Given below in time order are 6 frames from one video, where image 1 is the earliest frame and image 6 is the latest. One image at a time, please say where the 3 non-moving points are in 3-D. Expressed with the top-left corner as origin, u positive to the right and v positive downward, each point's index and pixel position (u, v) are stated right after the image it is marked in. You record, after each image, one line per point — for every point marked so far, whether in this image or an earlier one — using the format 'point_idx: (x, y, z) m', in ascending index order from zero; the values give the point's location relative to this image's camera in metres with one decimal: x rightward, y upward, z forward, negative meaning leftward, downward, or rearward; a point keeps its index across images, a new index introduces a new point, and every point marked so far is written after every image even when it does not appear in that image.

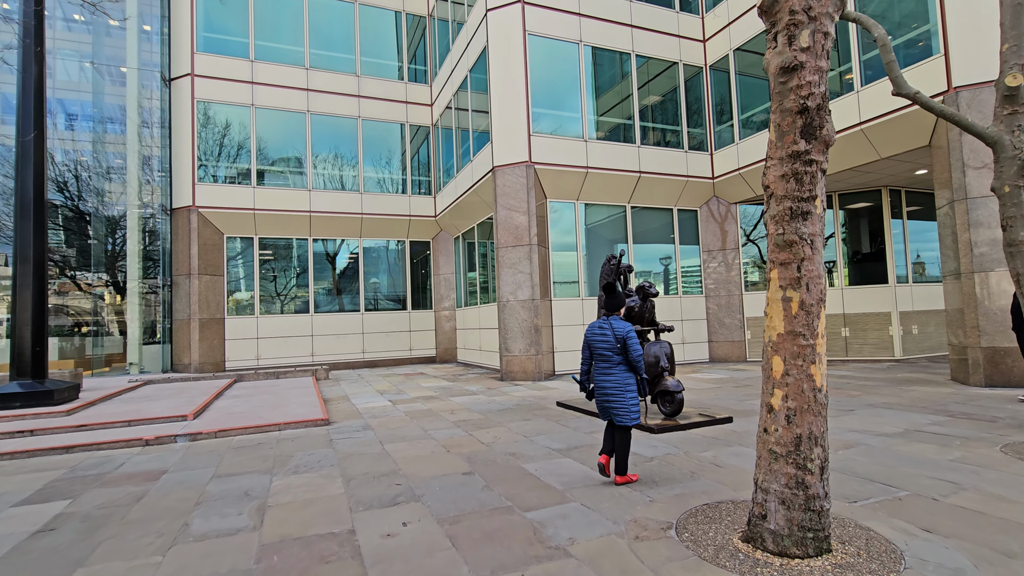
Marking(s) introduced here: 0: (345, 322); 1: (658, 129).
0: (-5.4, -1.1, +16.4) m
1: (+3.9, +4.3, +13.7) m
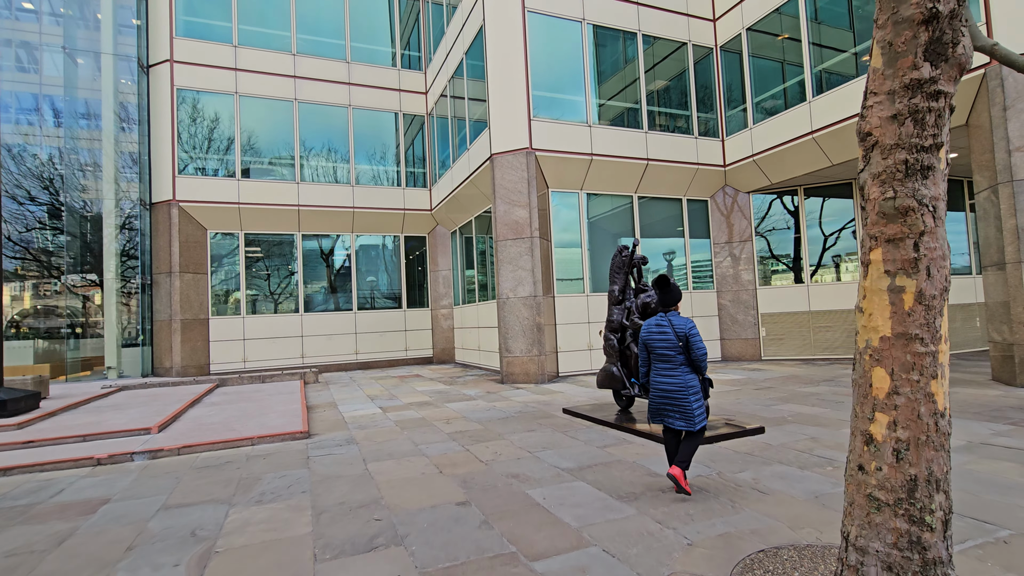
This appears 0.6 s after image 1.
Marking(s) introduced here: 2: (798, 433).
0: (-5.4, -1.0, +15.6) m
1: (+3.9, +4.4, +12.9) m
2: (+3.2, -1.6, +5.7) m
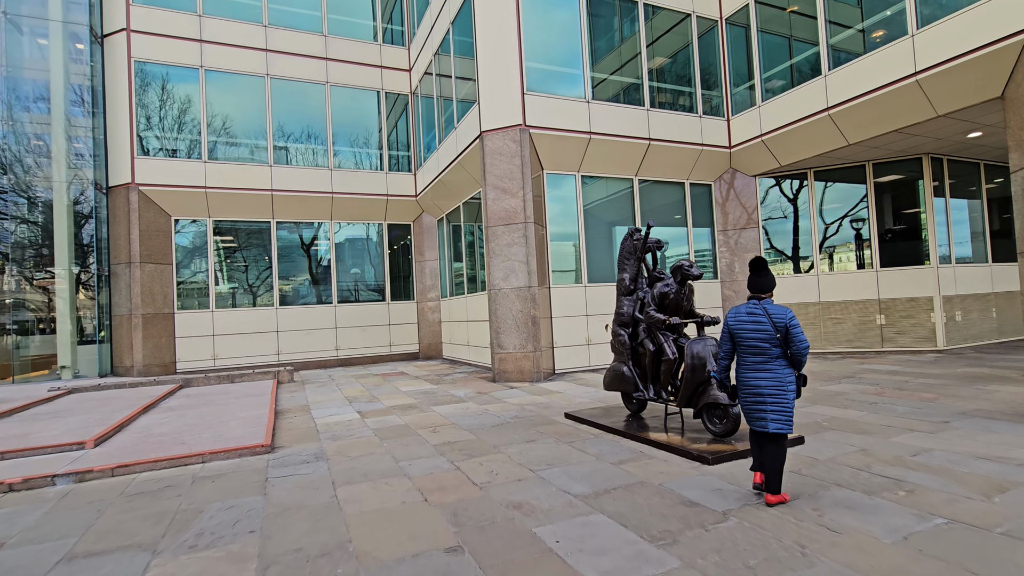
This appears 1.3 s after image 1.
0: (-5.6, -0.8, +14.6) m
1: (+3.7, +4.6, +12.0) m
2: (+3.2, -1.5, +4.9) m
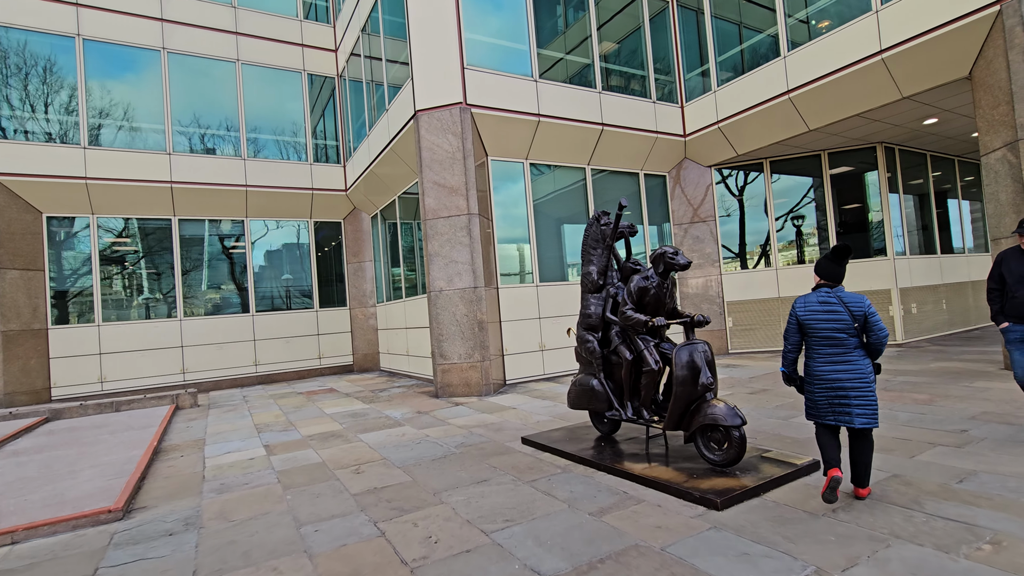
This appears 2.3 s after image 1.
0: (-7.0, -1.0, +12.7) m
1: (+2.4, +4.7, +11.2) m
2: (+2.8, -1.4, +4.0) m
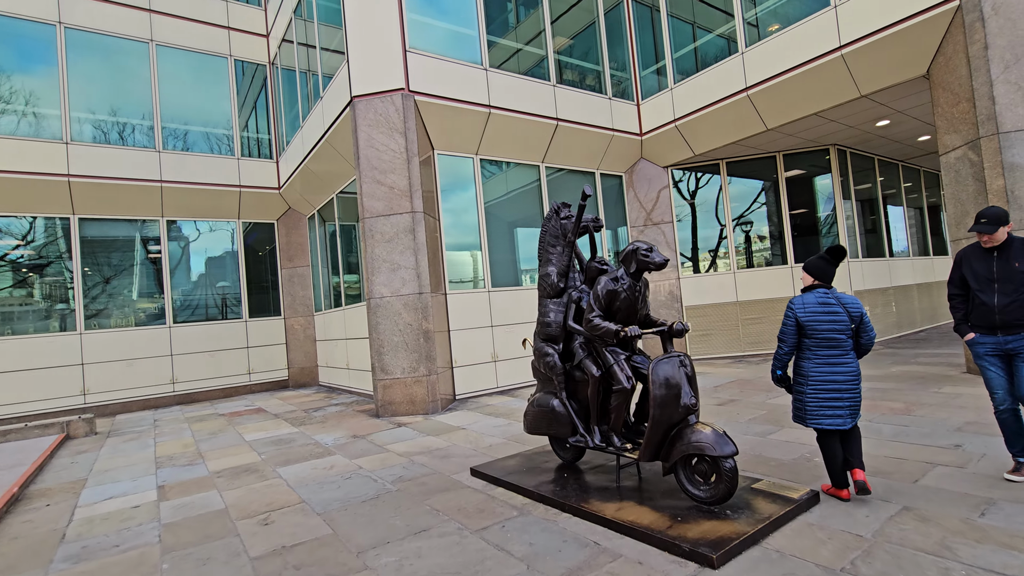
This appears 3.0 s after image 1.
0: (-8.1, -1.1, +11.2) m
1: (+1.3, +4.6, +10.6) m
2: (+2.4, -1.4, +3.5) m
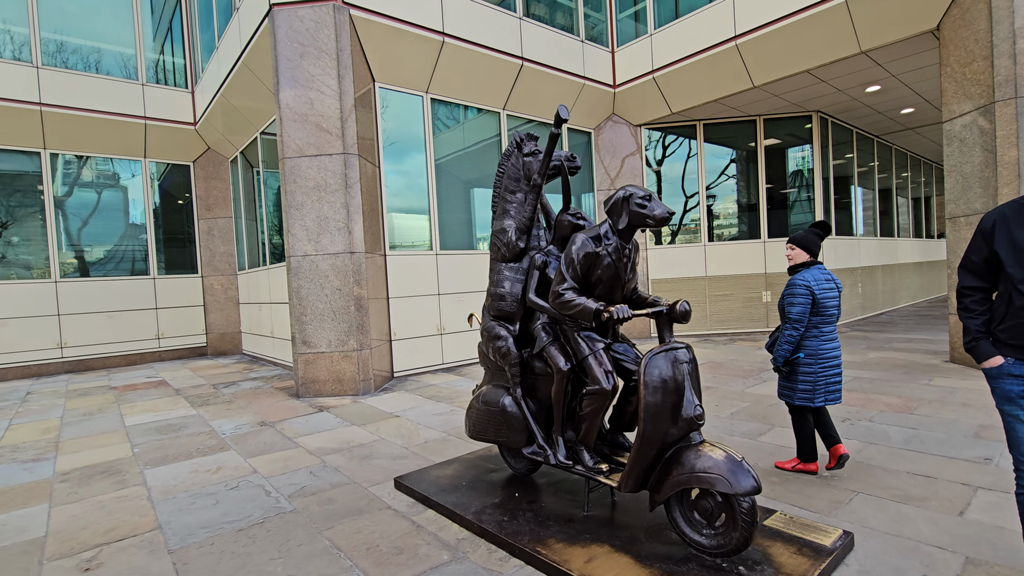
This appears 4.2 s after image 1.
0: (-9.1, -0.1, +9.4) m
1: (+0.6, +5.2, +9.3) m
2: (+2.0, -1.3, +2.6) m
